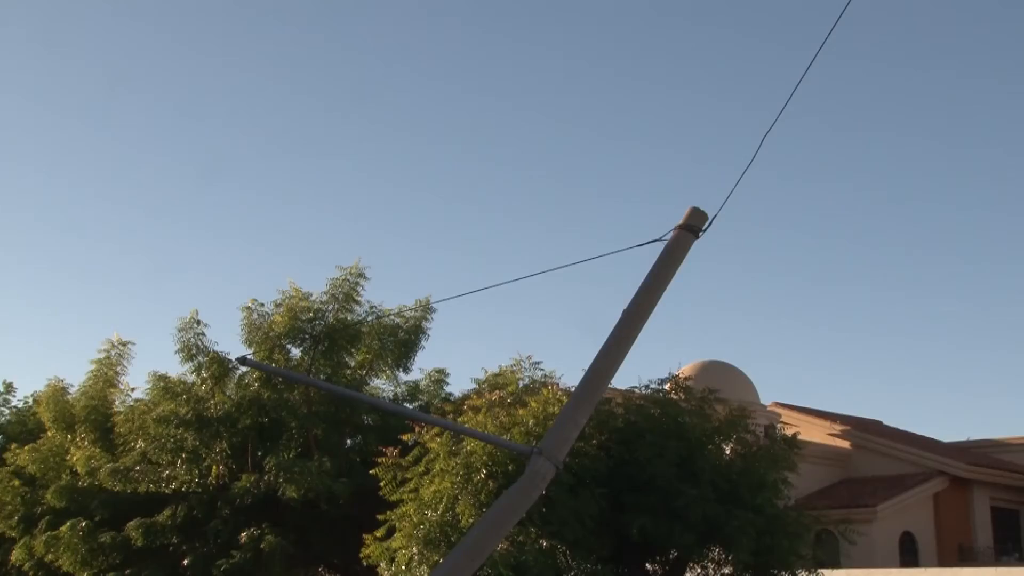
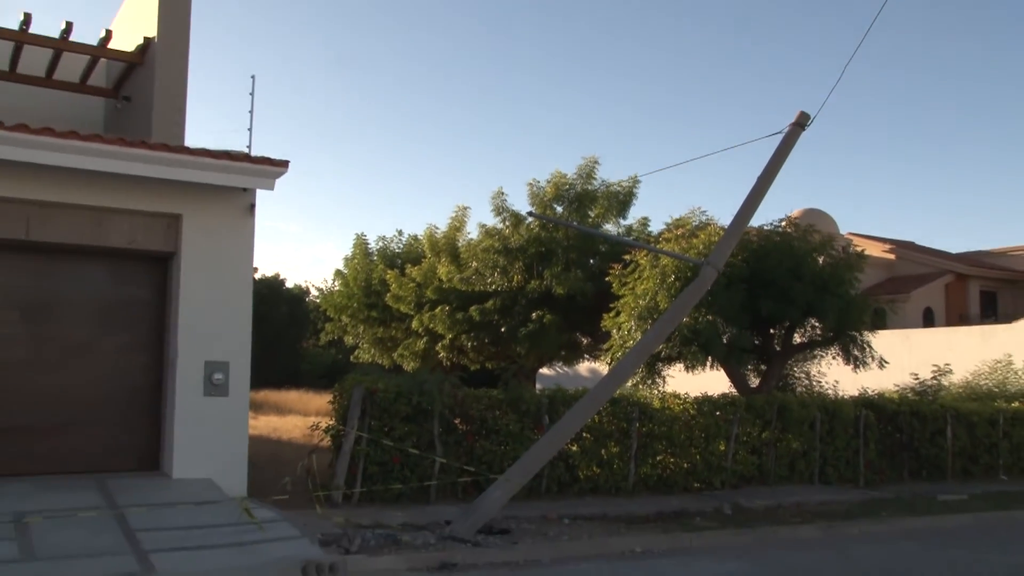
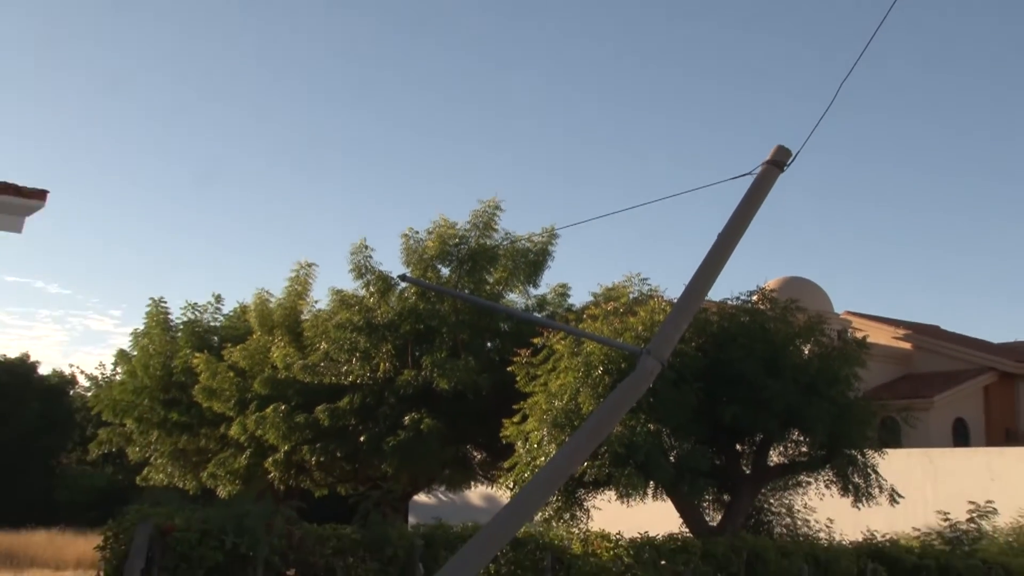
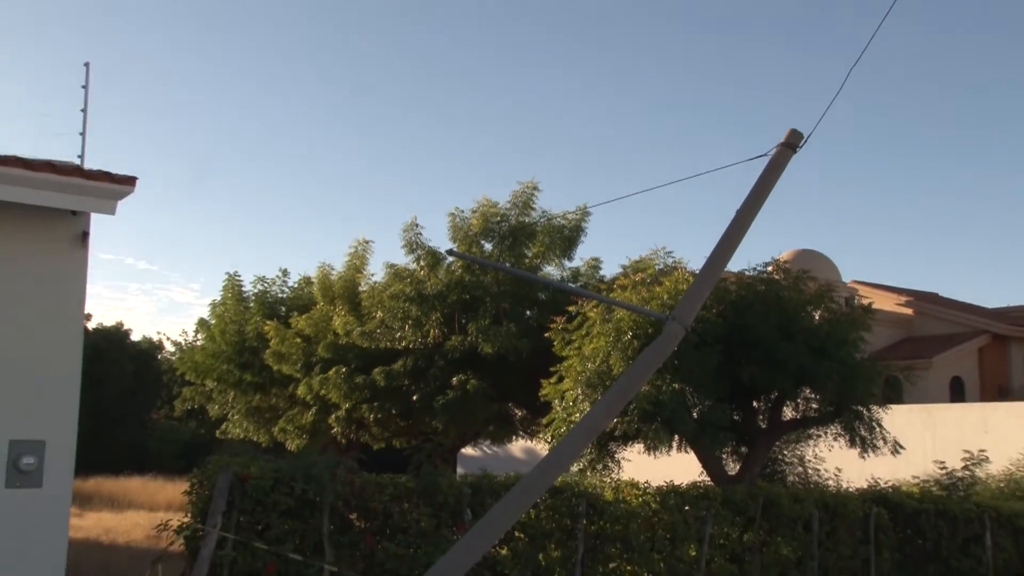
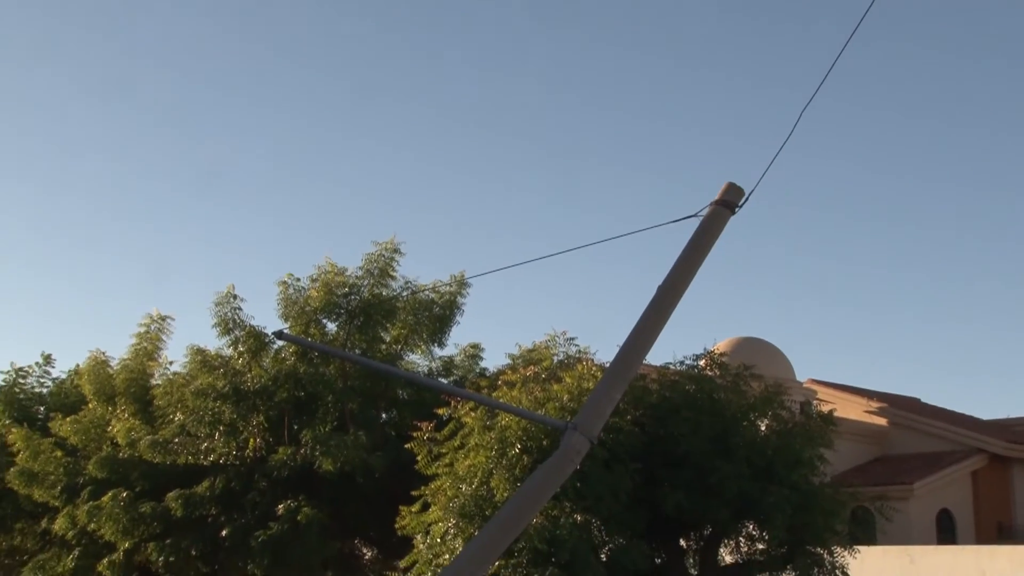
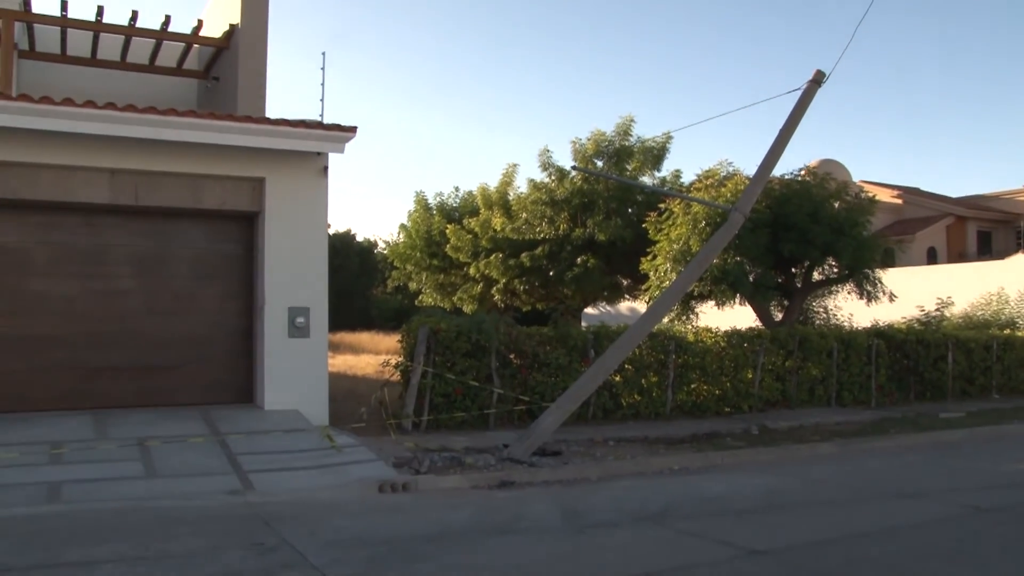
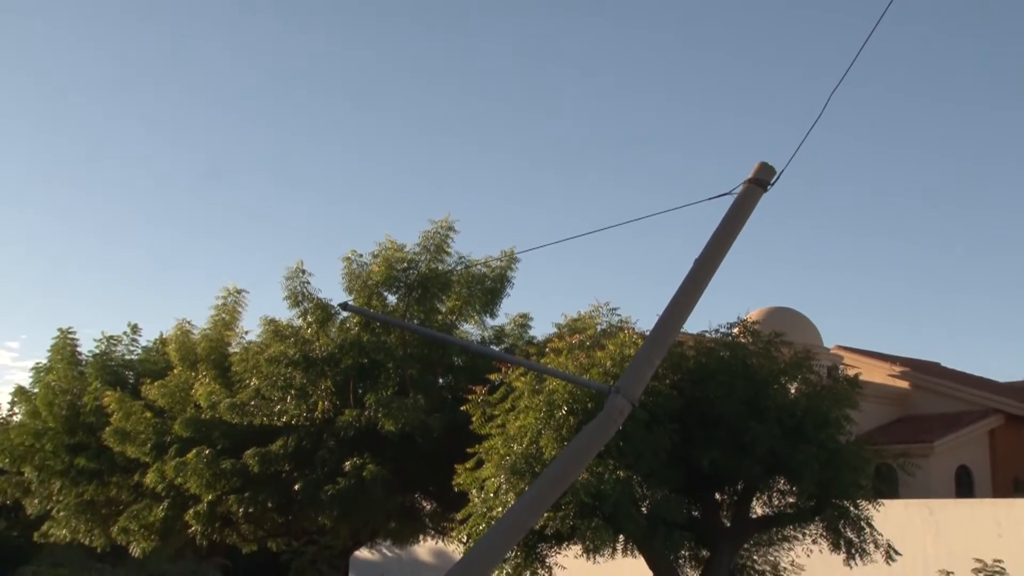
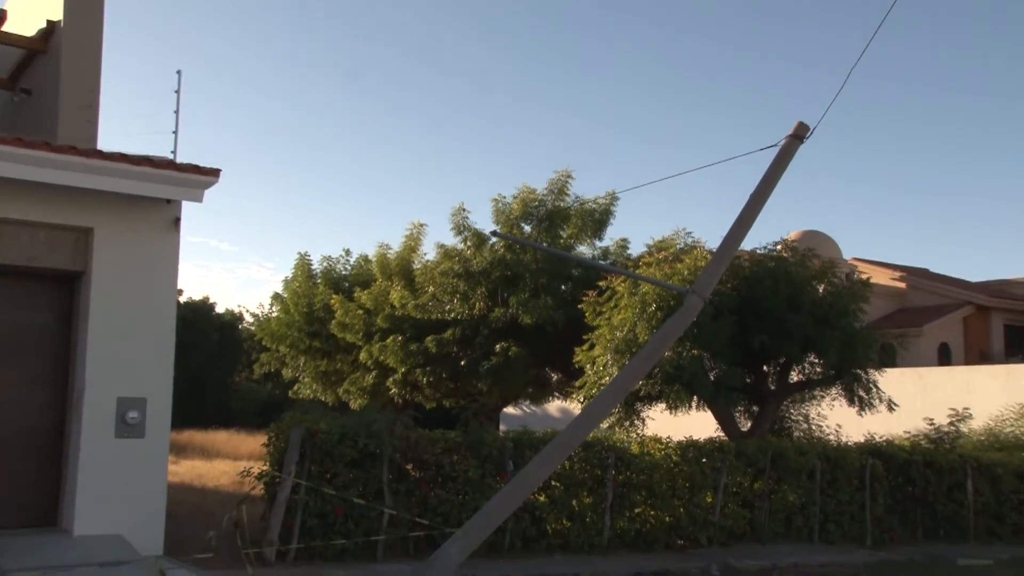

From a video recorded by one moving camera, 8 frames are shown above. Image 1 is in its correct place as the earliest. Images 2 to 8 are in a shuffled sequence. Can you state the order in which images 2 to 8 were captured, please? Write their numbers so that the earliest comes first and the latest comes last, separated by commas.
5, 7, 3, 4, 8, 2, 6
